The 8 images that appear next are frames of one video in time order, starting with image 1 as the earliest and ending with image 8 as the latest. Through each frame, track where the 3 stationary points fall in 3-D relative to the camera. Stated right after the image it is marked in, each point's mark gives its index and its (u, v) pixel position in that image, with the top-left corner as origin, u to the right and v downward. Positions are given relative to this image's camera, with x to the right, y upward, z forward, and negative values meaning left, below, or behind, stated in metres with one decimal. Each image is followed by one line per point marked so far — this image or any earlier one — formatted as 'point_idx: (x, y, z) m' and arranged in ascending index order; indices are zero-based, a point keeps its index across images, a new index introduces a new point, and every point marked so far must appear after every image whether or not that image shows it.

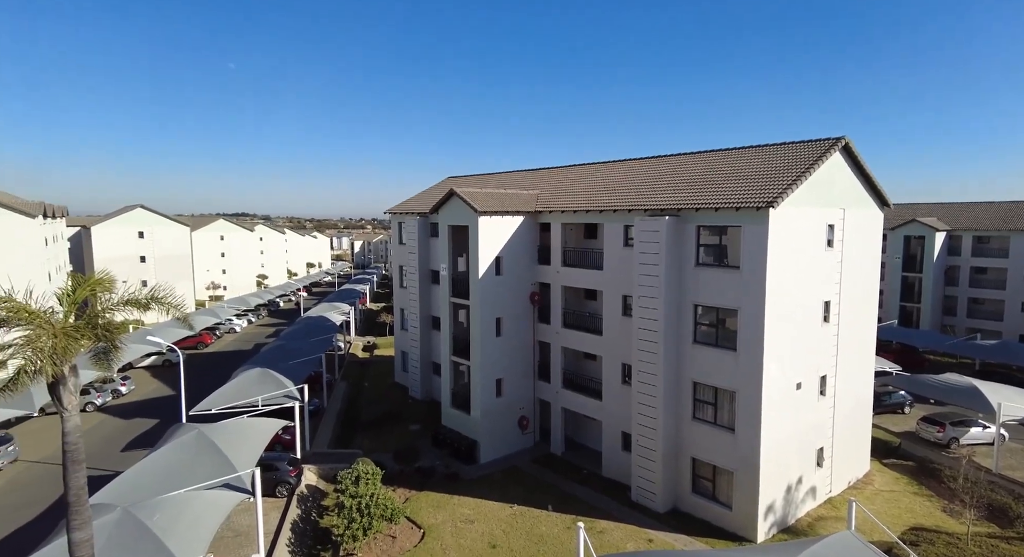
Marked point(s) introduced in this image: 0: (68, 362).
0: (-9.5, -1.9, +13.6) m
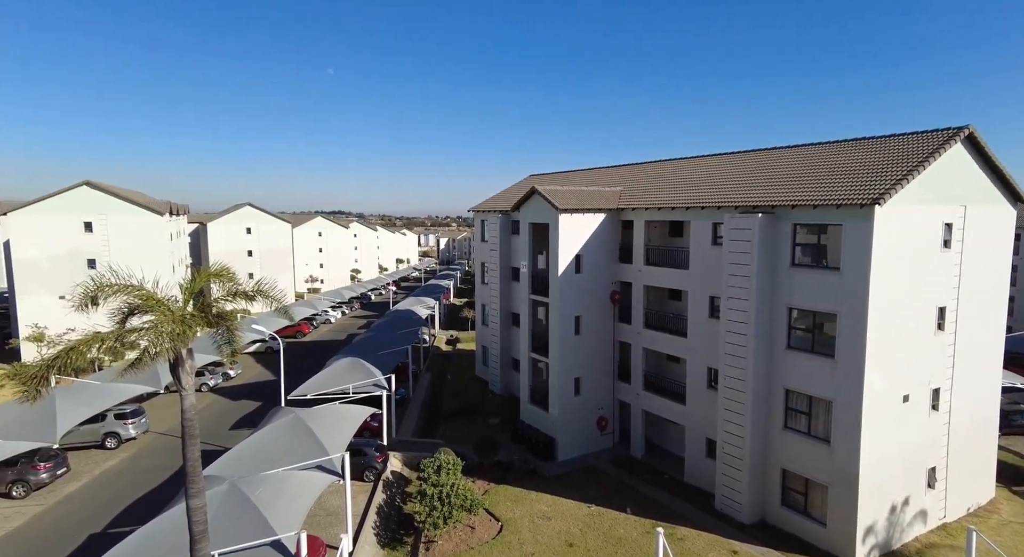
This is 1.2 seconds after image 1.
0: (-7.8, -1.7, +15.0) m
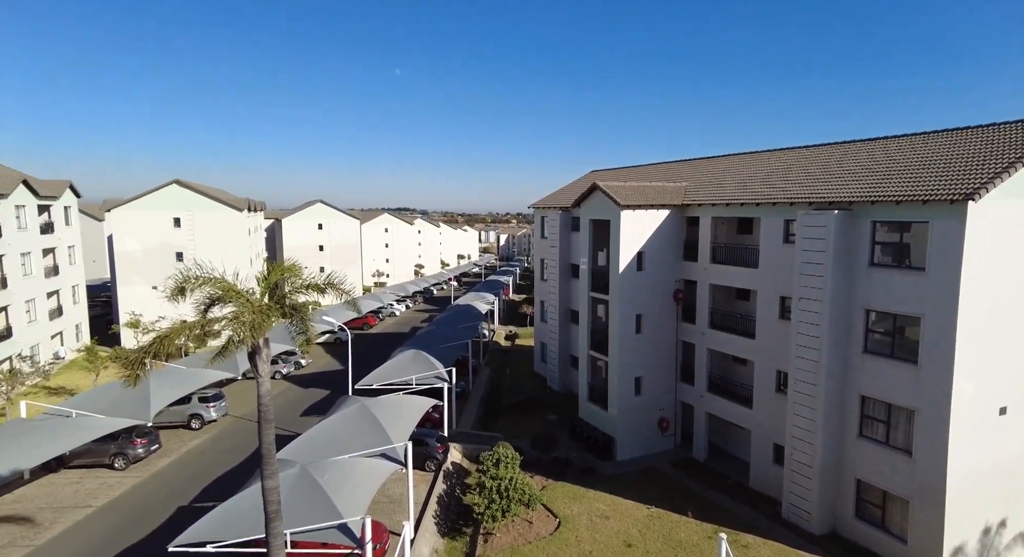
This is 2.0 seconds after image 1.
0: (-6.4, -1.5, +15.9) m
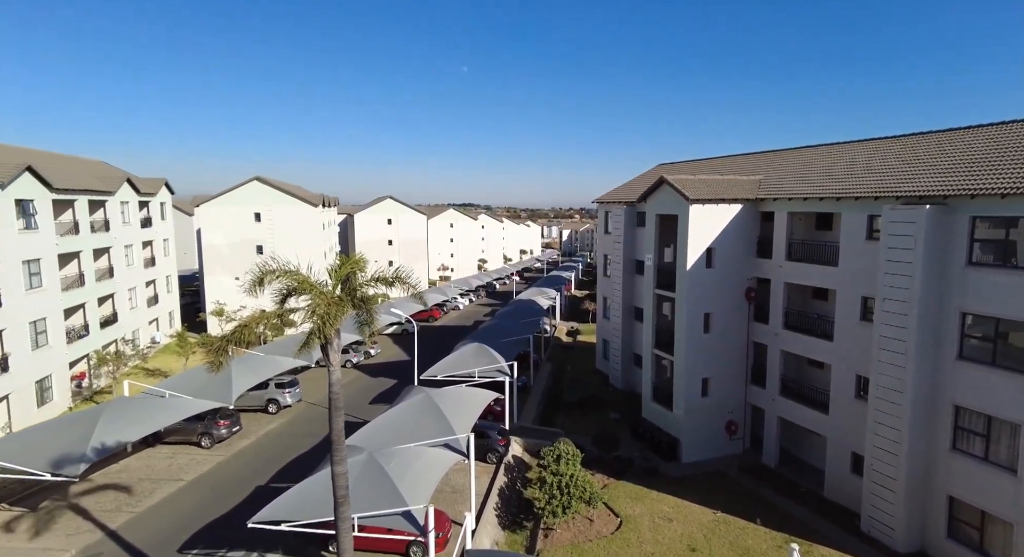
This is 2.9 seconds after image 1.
0: (-4.8, -1.3, +16.5) m
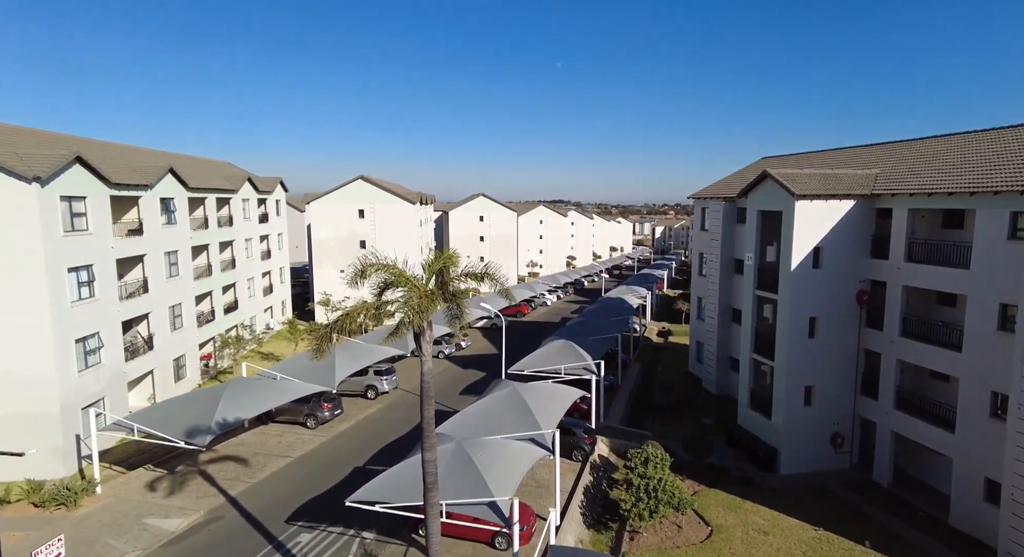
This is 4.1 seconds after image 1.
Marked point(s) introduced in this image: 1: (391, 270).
0: (-2.5, -1.2, +17.1) m
1: (-3.6, +0.3, +17.5) m
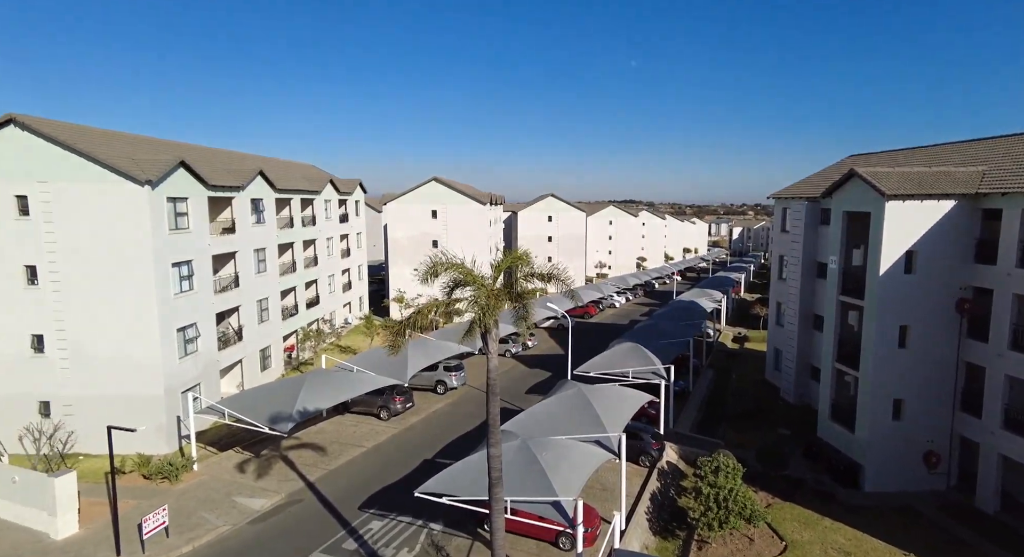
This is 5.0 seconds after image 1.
0: (-0.6, -1.2, +17.4) m
1: (-1.6, +0.3, +17.9) m
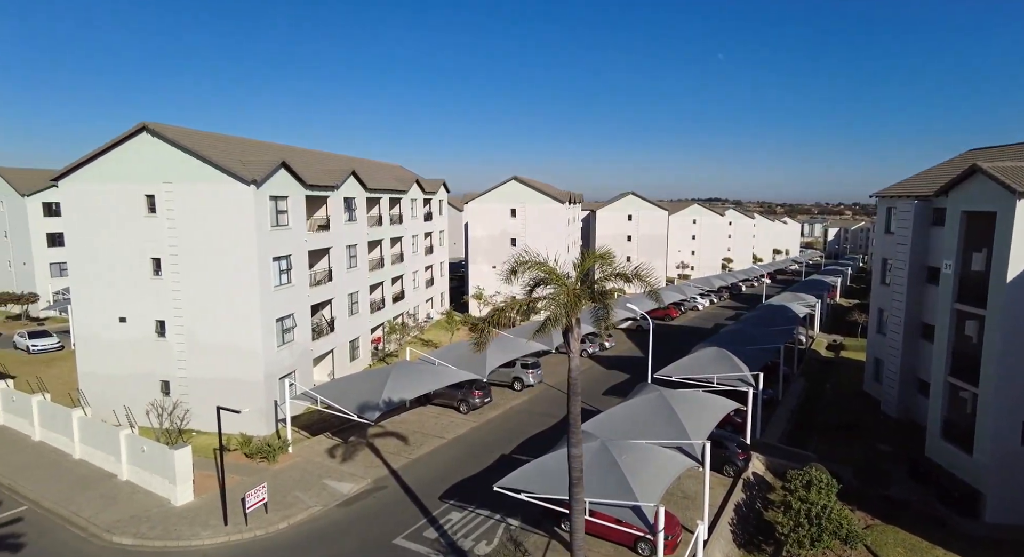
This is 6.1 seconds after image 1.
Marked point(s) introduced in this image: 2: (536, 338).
0: (+1.8, -1.2, +17.3) m
1: (+0.9, +0.3, +17.9) m
2: (+0.8, -1.7, +17.0) m
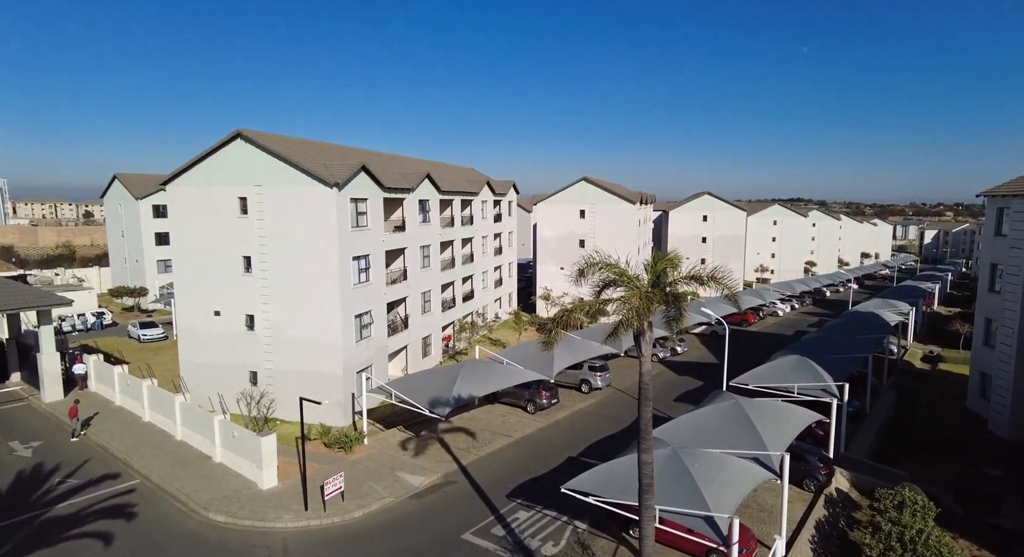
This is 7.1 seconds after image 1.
0: (+3.9, -1.2, +17.1) m
1: (+3.1, +0.2, +17.8) m
2: (+2.9, -1.8, +16.8) m
